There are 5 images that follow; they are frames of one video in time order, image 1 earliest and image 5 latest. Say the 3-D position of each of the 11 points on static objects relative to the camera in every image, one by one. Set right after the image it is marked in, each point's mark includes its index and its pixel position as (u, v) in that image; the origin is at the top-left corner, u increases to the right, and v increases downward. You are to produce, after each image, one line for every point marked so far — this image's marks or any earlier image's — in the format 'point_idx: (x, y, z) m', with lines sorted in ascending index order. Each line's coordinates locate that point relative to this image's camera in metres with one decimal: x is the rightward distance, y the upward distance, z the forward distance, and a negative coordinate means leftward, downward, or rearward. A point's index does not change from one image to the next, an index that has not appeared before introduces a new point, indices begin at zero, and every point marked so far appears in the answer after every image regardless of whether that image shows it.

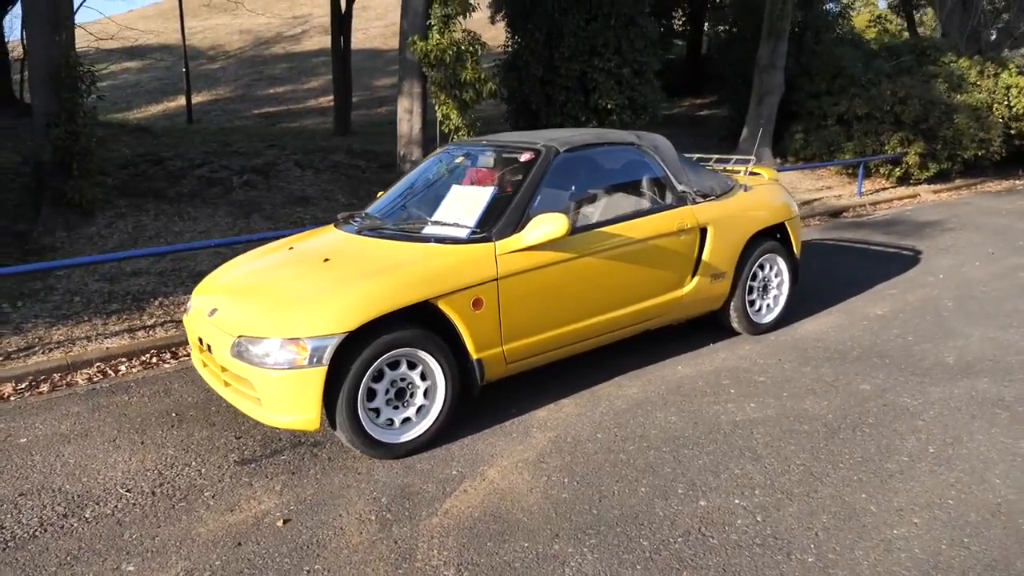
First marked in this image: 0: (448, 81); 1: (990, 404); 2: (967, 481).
0: (-1.0, +2.8, +10.0) m
1: (+3.0, -0.7, +4.8) m
2: (+2.4, -1.0, +3.8) m
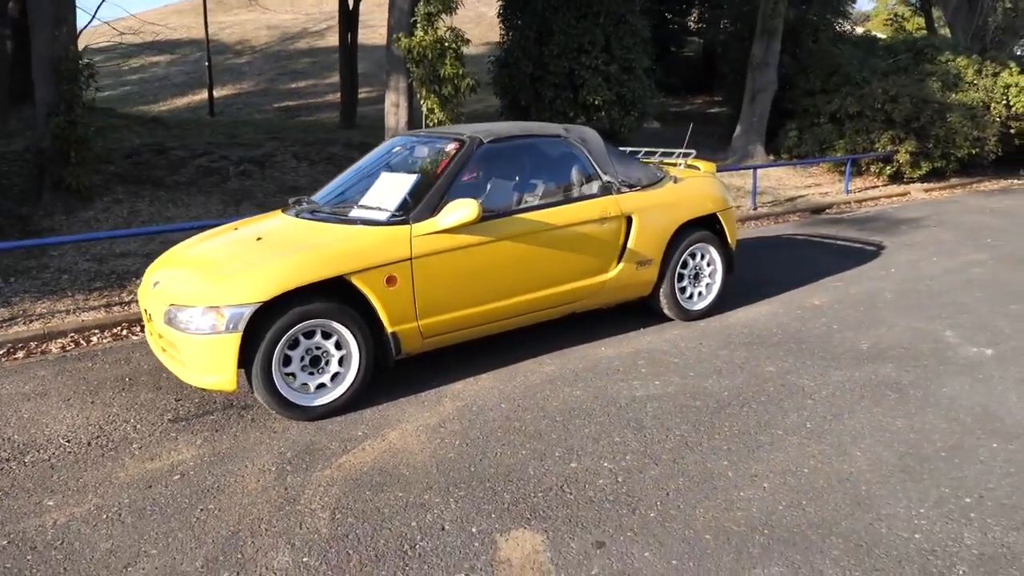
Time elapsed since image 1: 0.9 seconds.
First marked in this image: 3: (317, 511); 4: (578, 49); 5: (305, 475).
0: (-1.3, +2.9, +10.3) m
1: (+2.5, -0.7, +5.0) m
2: (+1.8, -0.9, +4.1) m
3: (-0.9, -1.1, +3.6) m
4: (+1.1, +4.1, +12.6) m
5: (-1.1, -1.0, +3.9) m
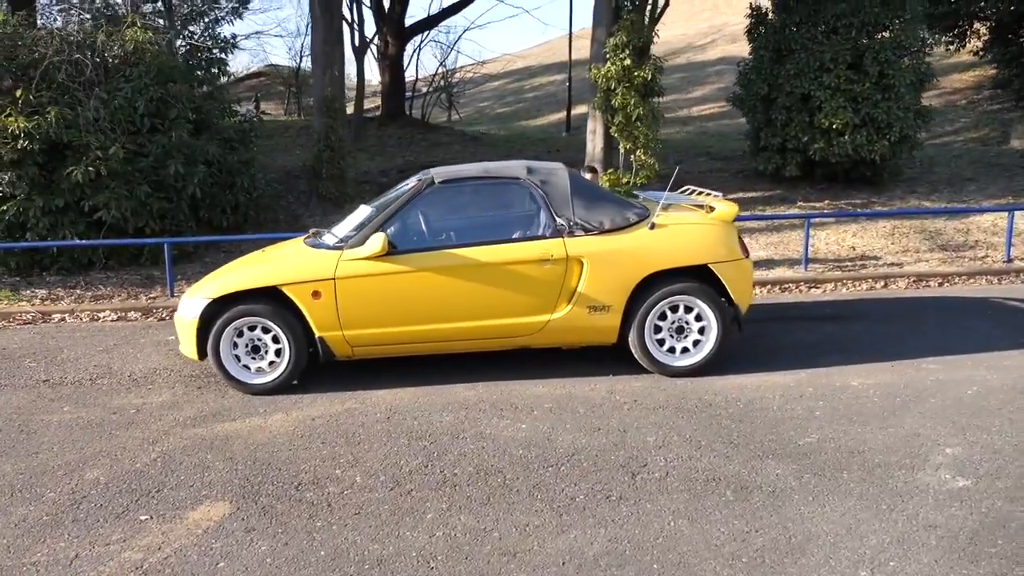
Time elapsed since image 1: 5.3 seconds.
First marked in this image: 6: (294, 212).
0: (+1.4, +2.6, +10.8) m
1: (+1.3, -1.1, +4.3) m
2: (+0.2, -1.3, +3.9) m
3: (-2.4, -1.1, +4.9) m
4: (+4.7, +3.4, +11.4) m
5: (-2.3, -1.0, +5.3) m
6: (-3.5, +1.2, +11.9) m
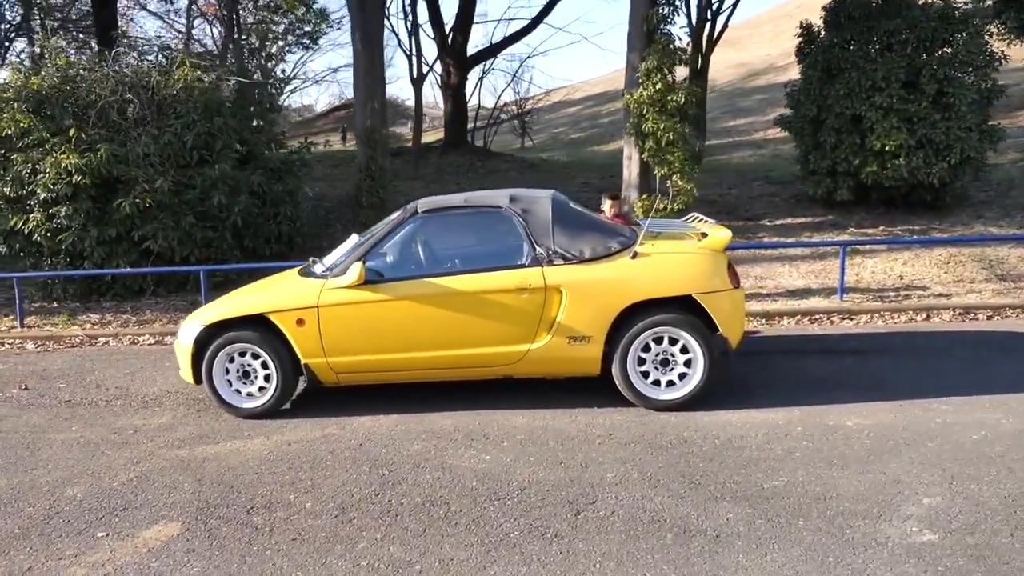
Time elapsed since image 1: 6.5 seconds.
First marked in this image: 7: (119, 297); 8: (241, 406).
0: (+1.8, +2.2, +10.6) m
1: (+0.9, -1.3, +4.1) m
2: (-0.2, -1.4, +3.9) m
3: (-2.6, -1.3, +5.2) m
4: (+5.2, +2.9, +10.9) m
5: (-2.5, -1.2, +5.5) m
6: (-2.9, +0.8, +12.4) m
7: (-5.5, -0.1, +10.5) m
8: (-2.2, -1.0, +6.1) m
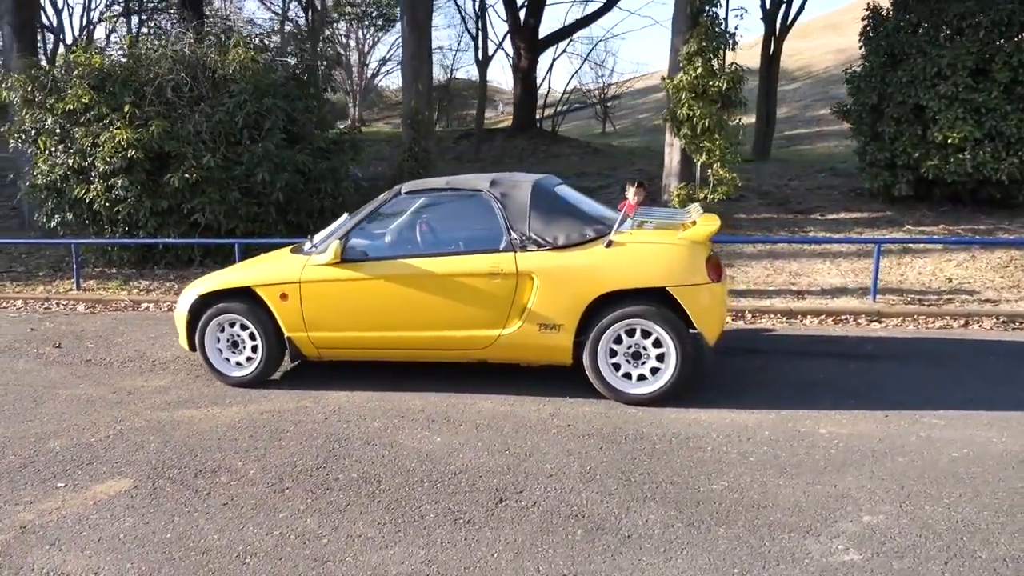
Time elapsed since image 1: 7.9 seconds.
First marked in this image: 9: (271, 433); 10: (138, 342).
0: (+2.3, +2.4, +10.3) m
1: (+0.4, -1.3, +4.0) m
2: (-0.7, -1.3, +3.9) m
3: (-3.0, -1.0, +5.5) m
4: (+5.8, +2.9, +10.1) m
5: (-2.8, -1.0, +5.8) m
6: (-2.2, +1.2, +12.6) m
7: (-5.1, +0.3, +11.1) m
8: (-2.4, -0.7, +6.3) m
9: (-1.7, -1.0, +5.3) m
10: (-4.0, -0.6, +7.9) m
